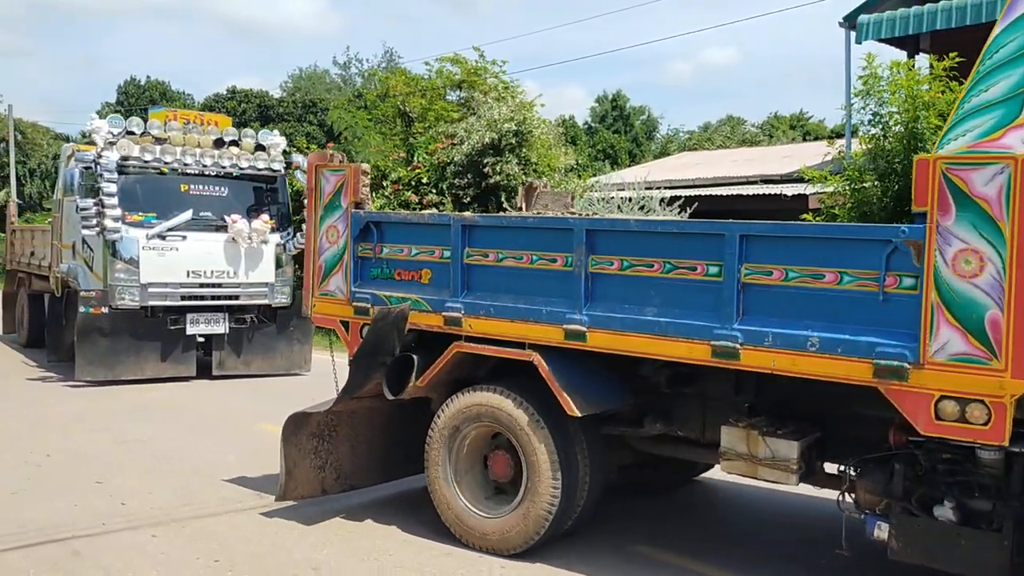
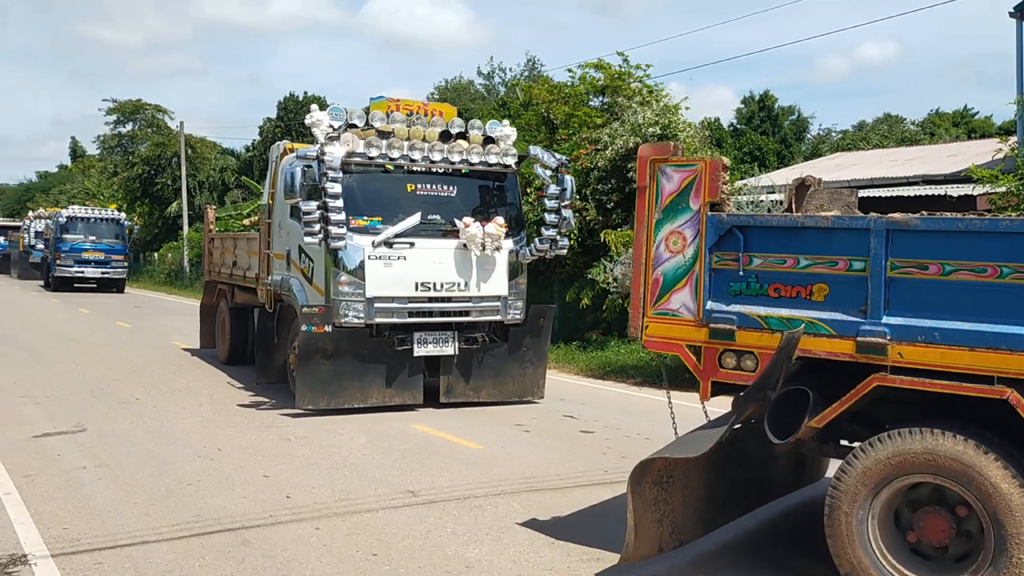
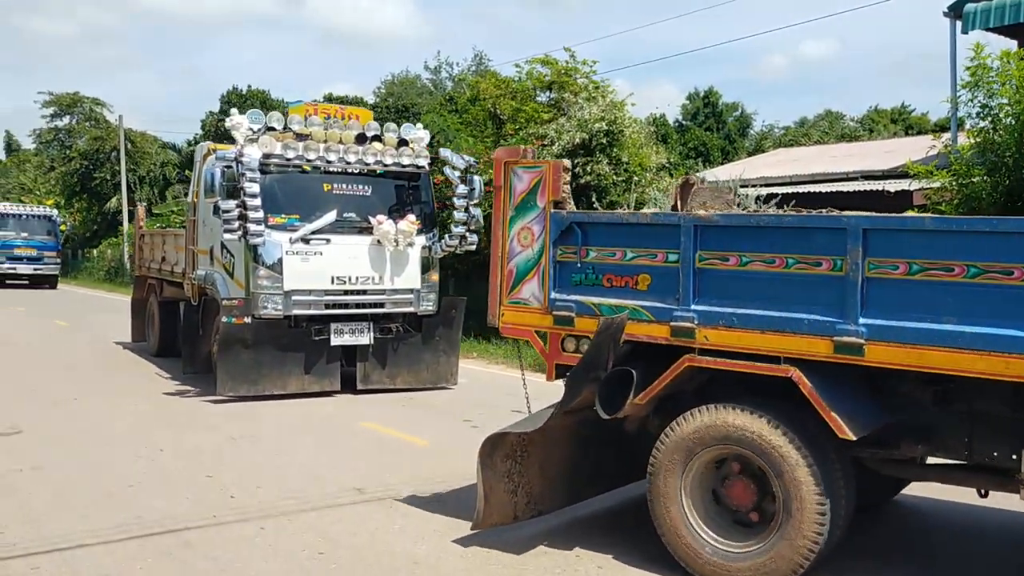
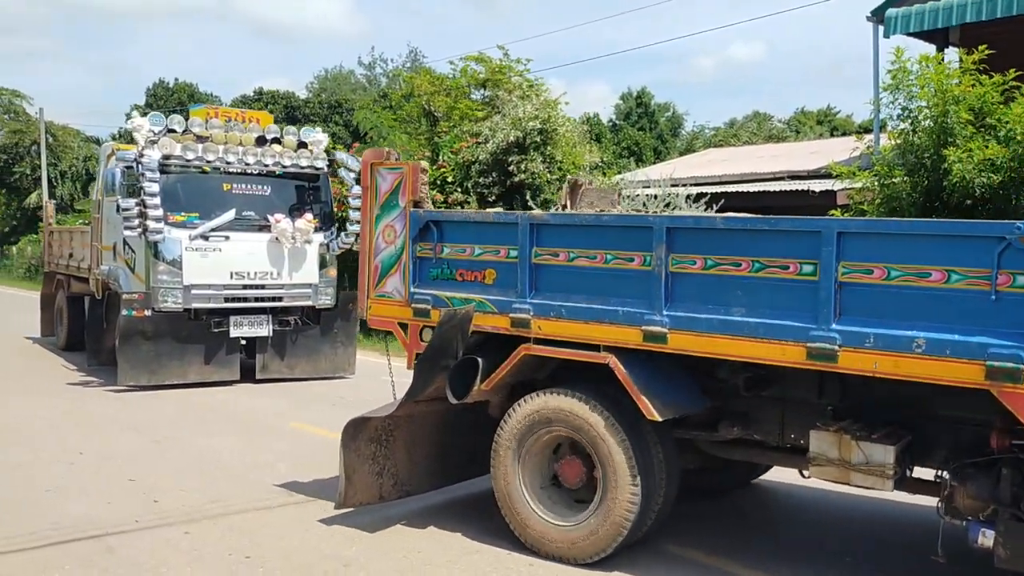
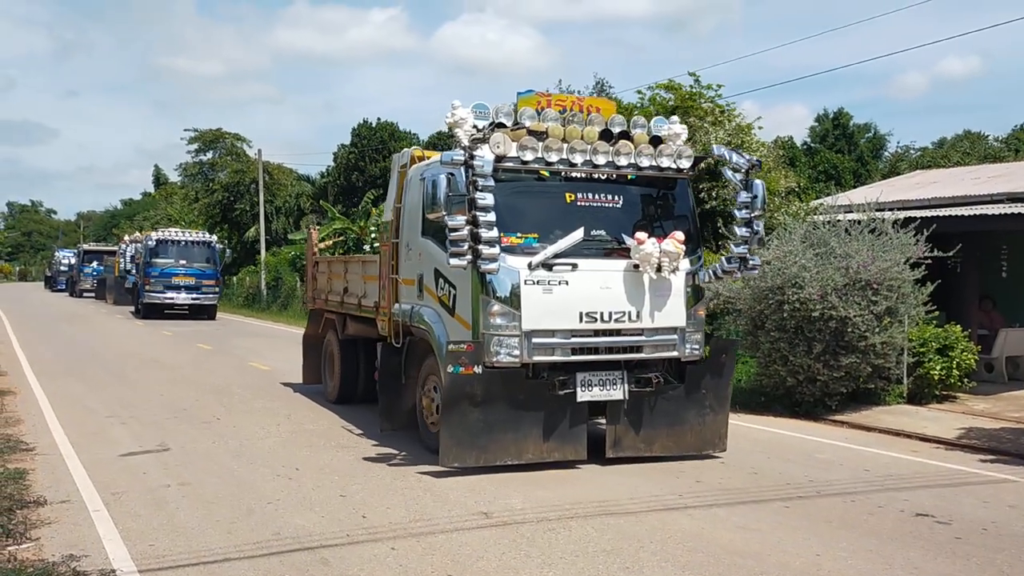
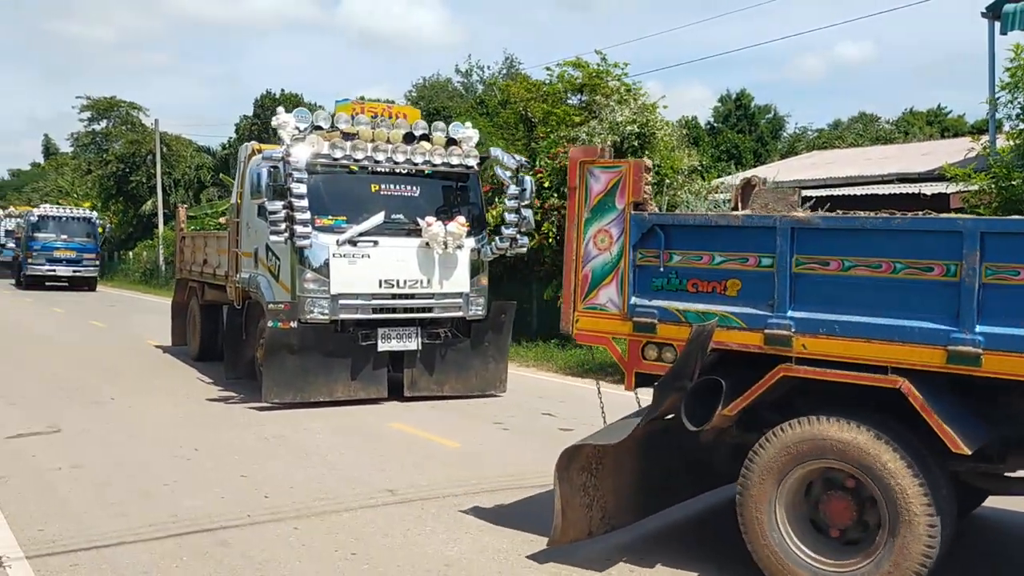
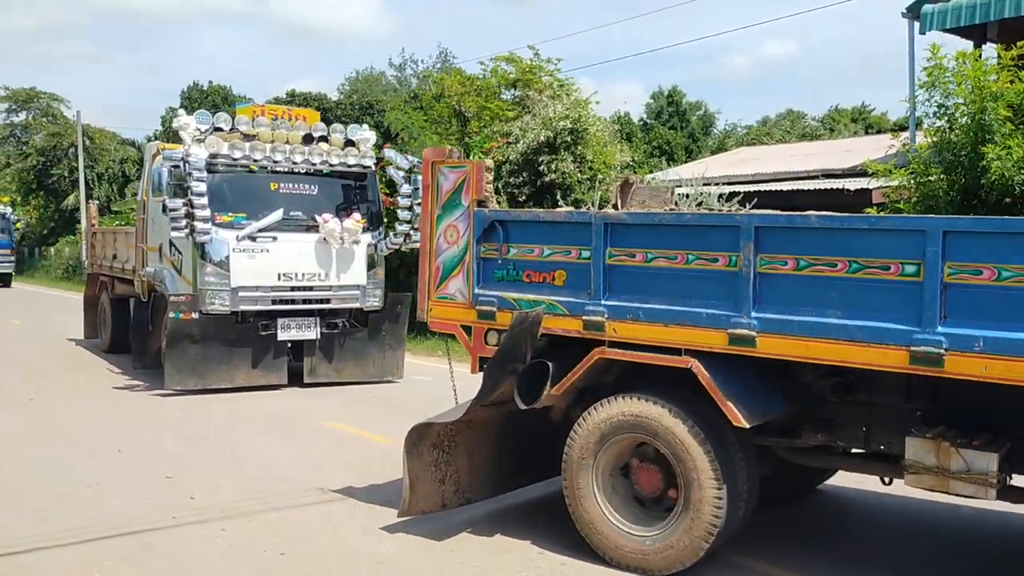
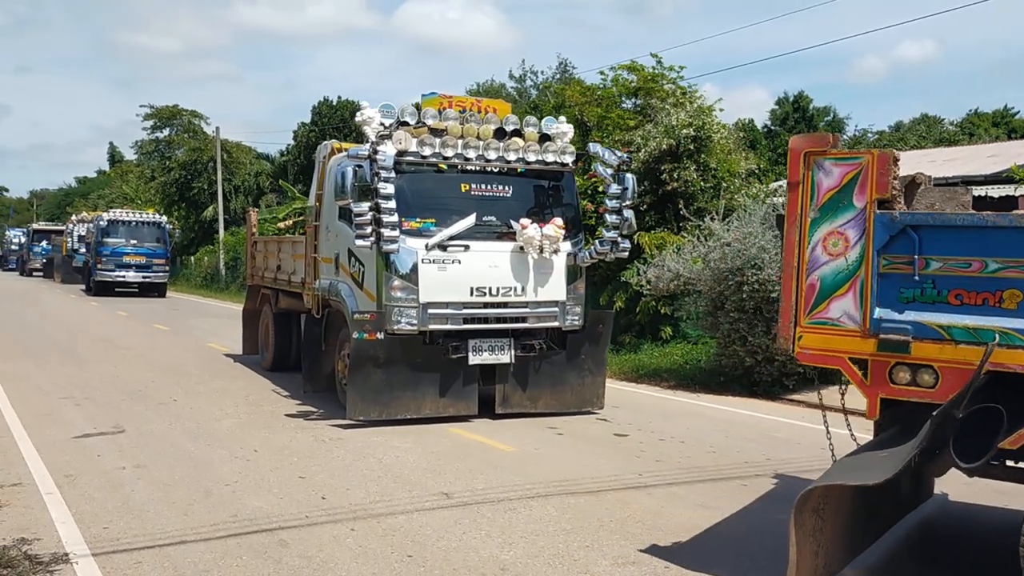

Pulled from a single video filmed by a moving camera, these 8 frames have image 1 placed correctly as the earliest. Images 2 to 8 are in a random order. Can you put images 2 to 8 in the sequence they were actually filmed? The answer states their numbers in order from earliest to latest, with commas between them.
4, 7, 3, 6, 2, 8, 5
